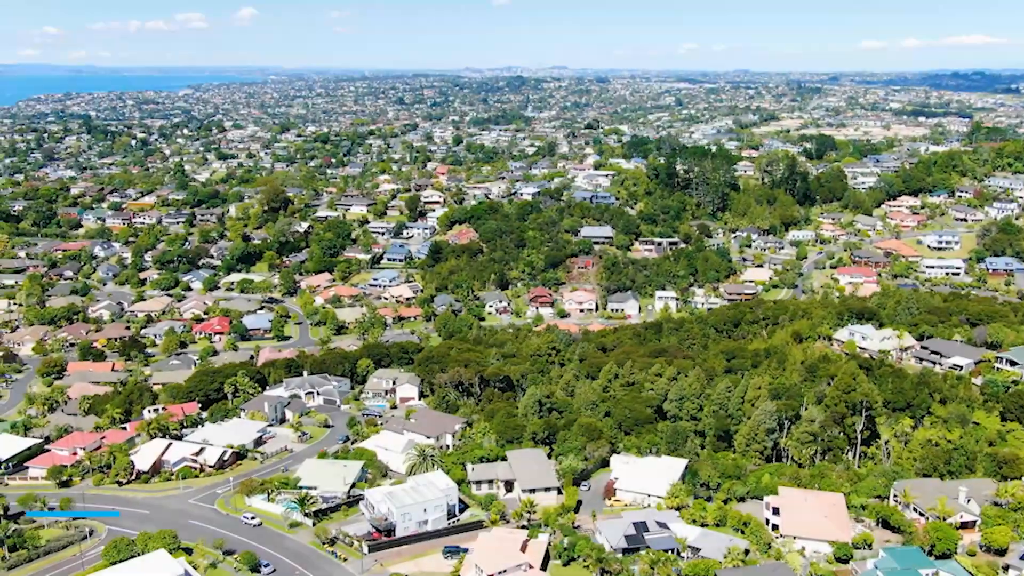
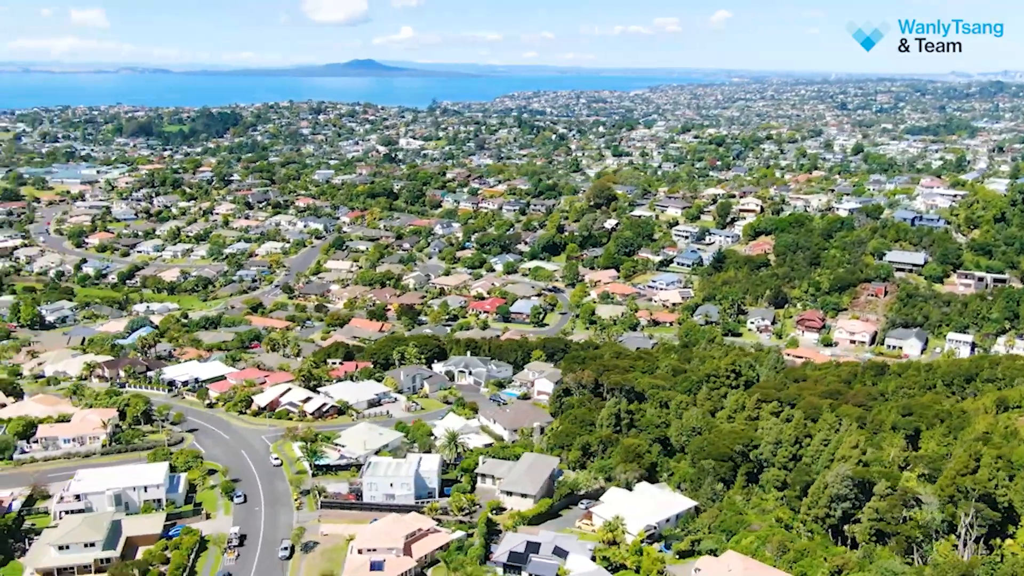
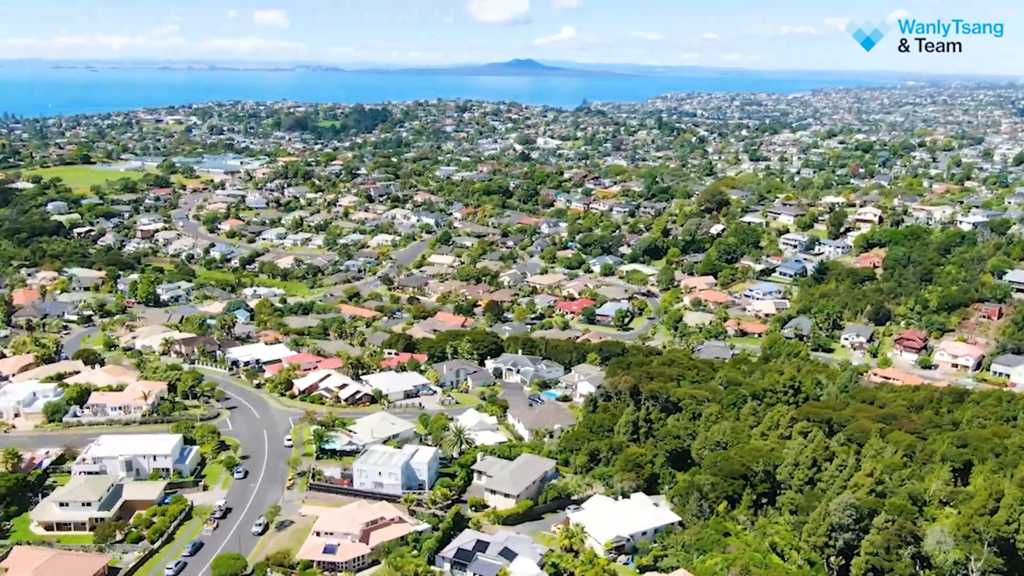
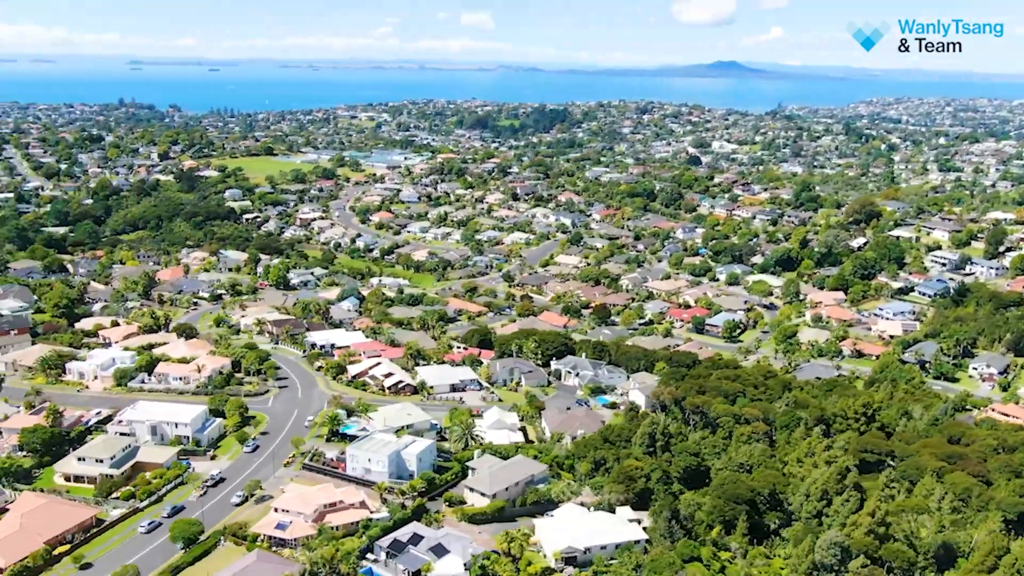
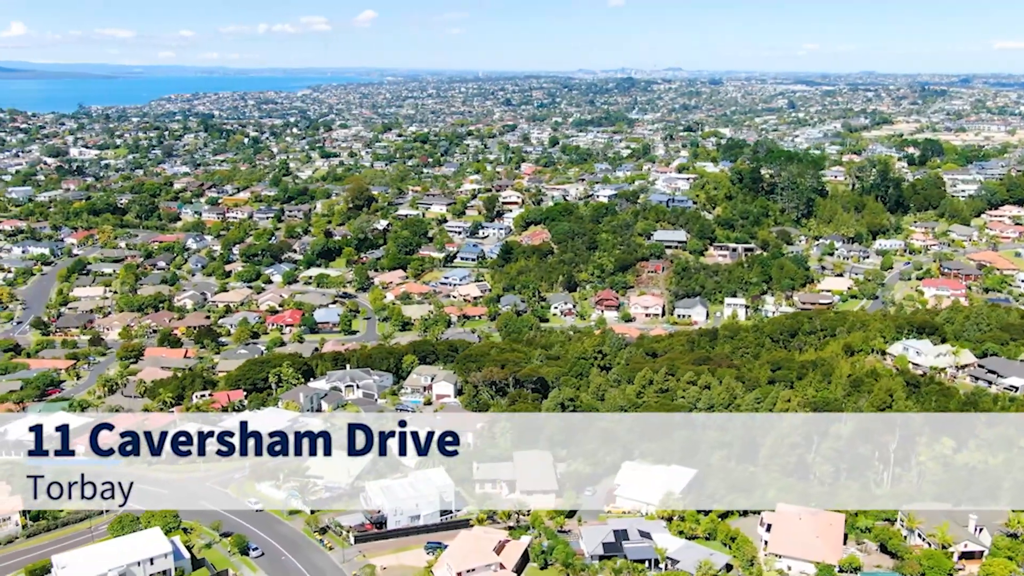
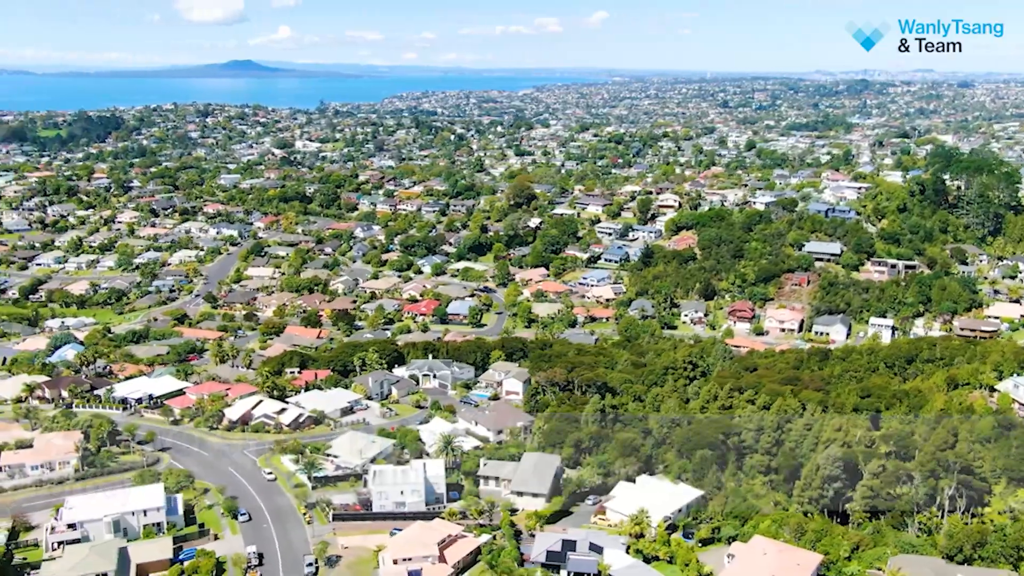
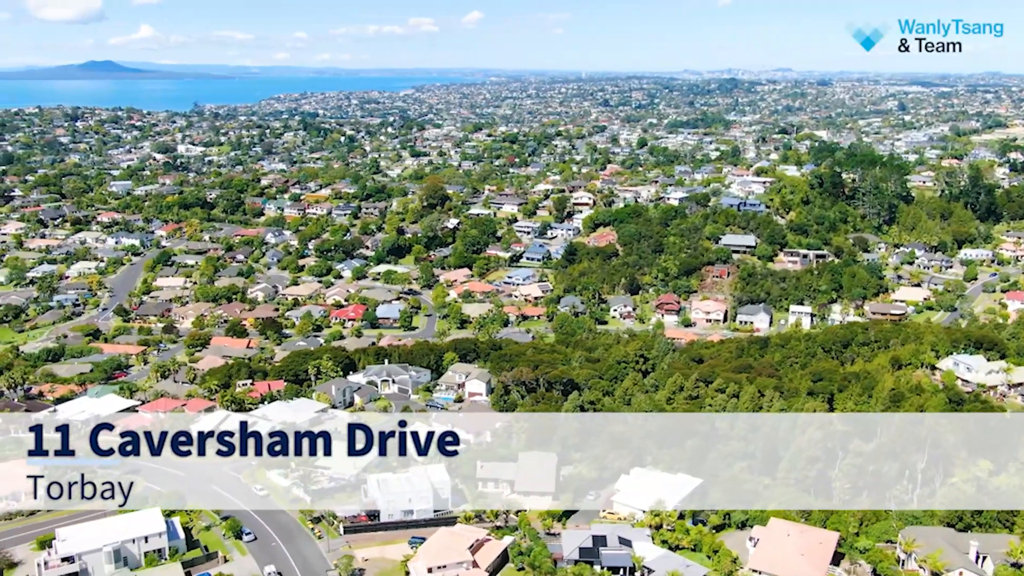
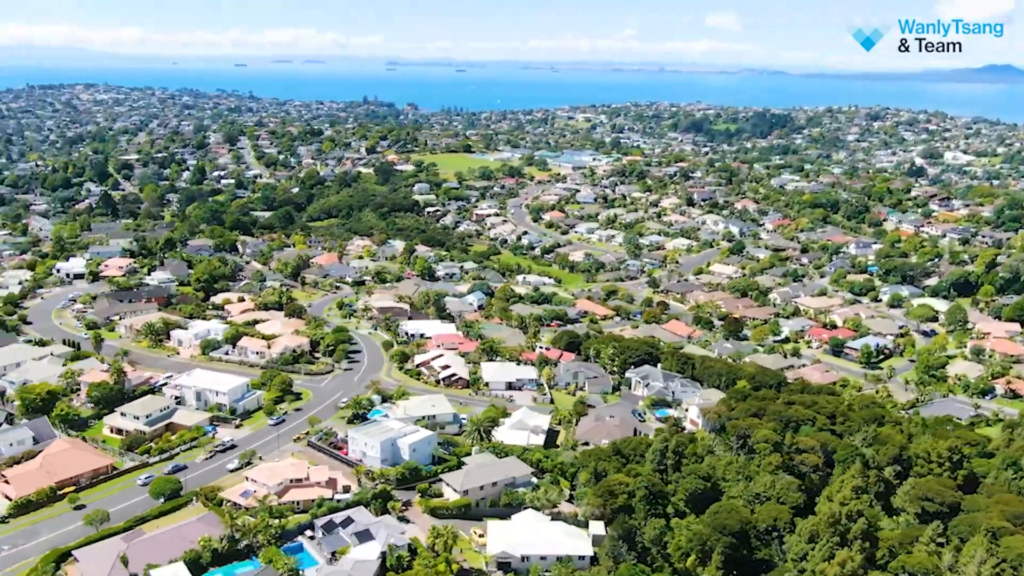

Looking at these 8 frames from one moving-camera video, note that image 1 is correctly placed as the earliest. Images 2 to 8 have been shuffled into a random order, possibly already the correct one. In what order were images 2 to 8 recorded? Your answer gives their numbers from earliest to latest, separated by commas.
5, 7, 6, 2, 3, 4, 8
